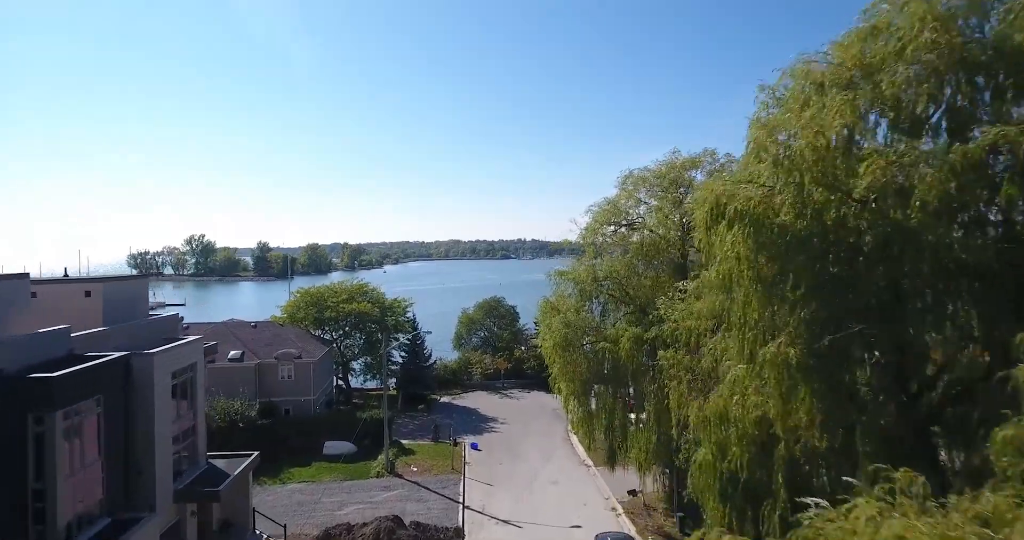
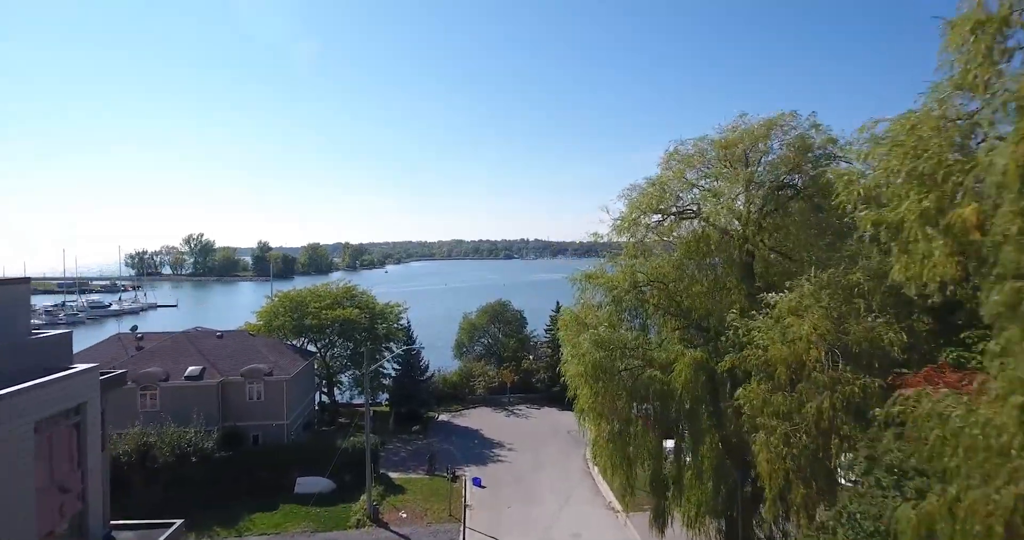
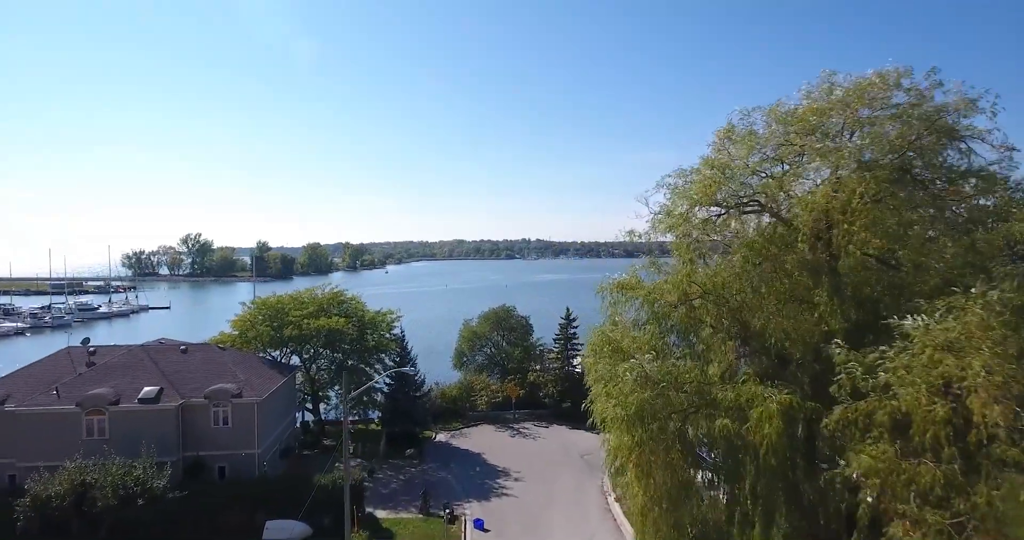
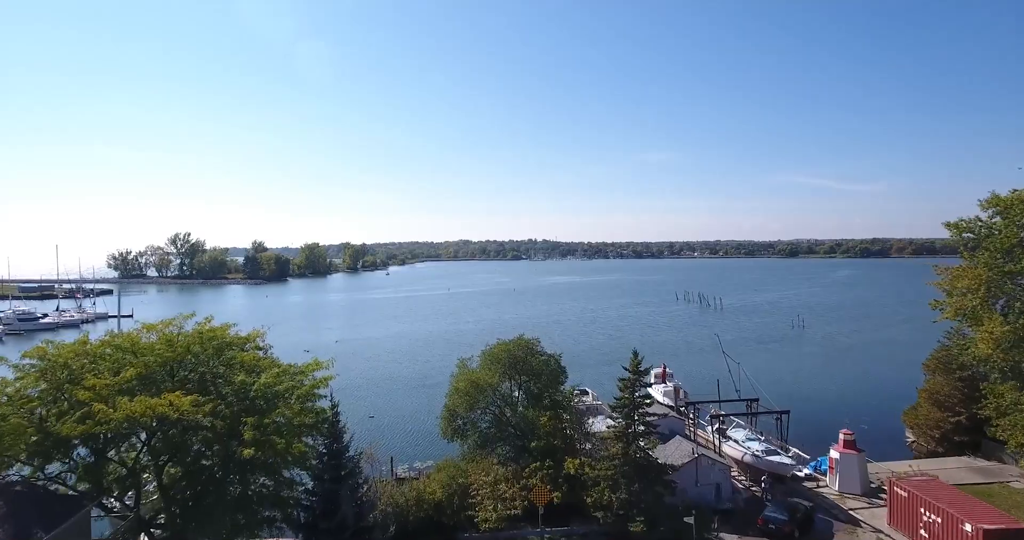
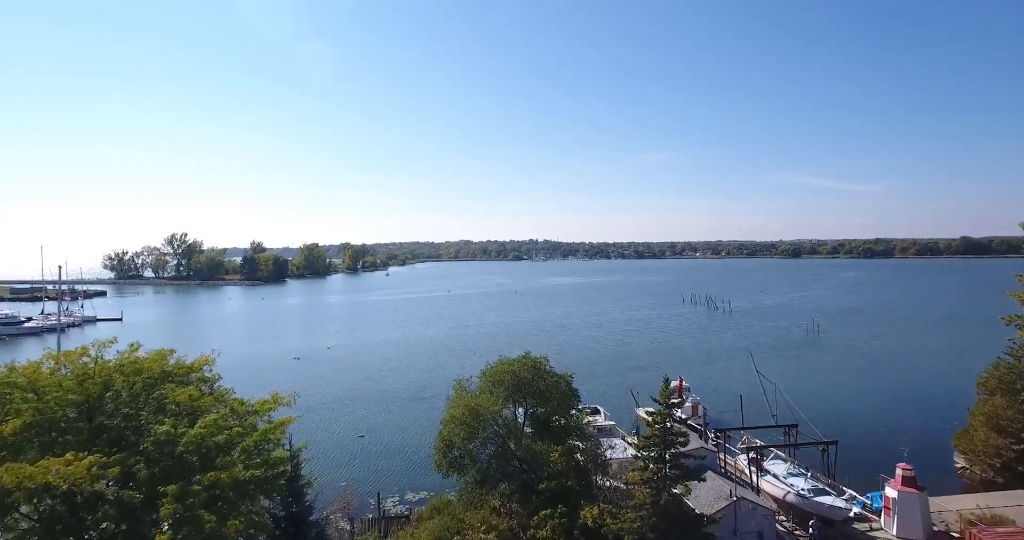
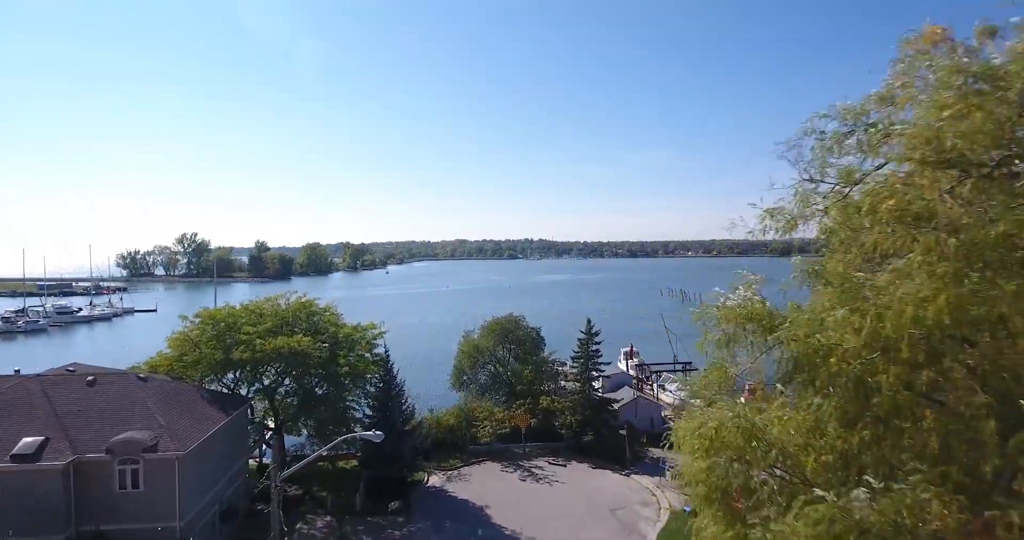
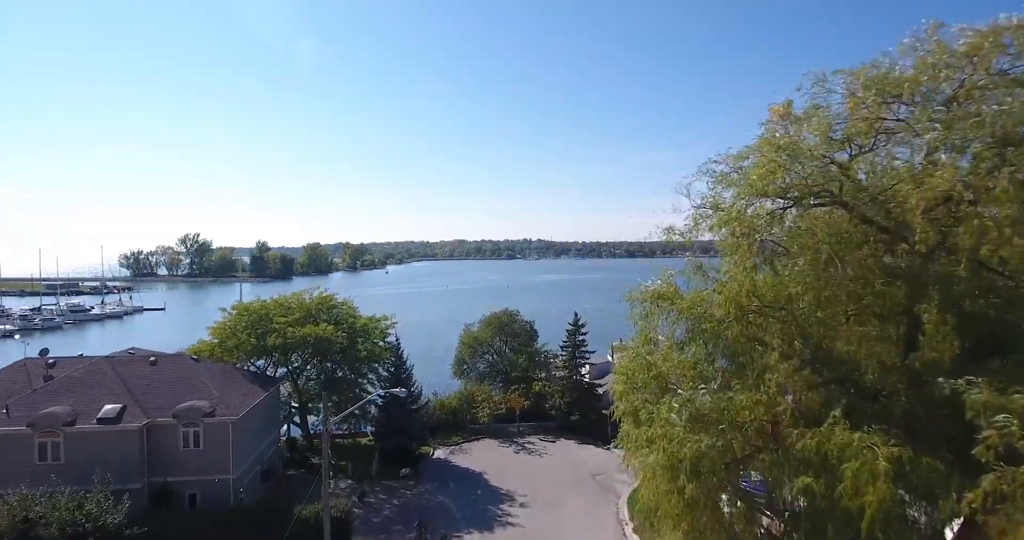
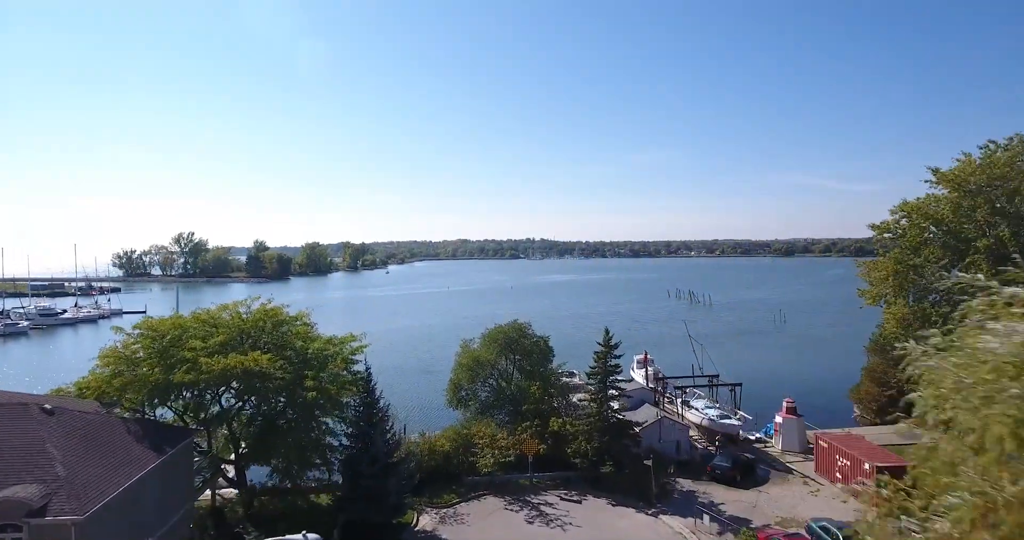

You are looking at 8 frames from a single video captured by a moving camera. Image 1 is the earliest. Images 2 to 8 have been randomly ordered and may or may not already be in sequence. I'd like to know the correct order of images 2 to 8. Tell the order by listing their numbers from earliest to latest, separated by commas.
2, 3, 7, 6, 8, 4, 5
